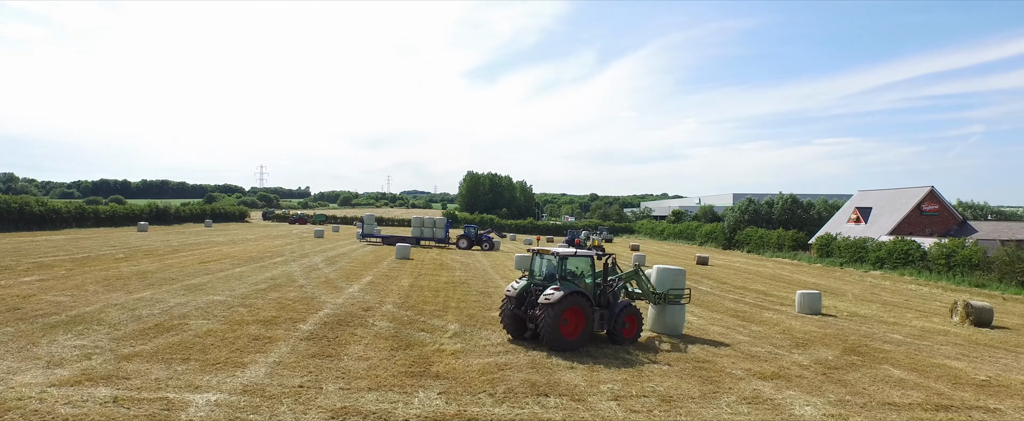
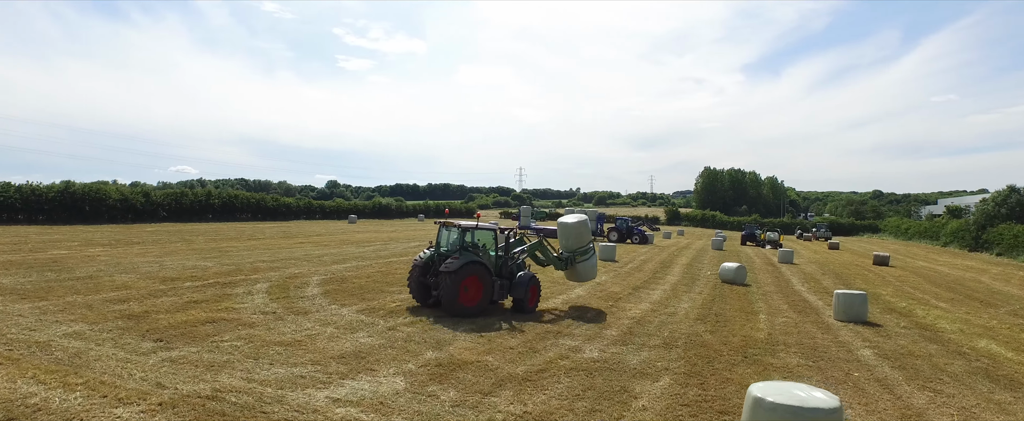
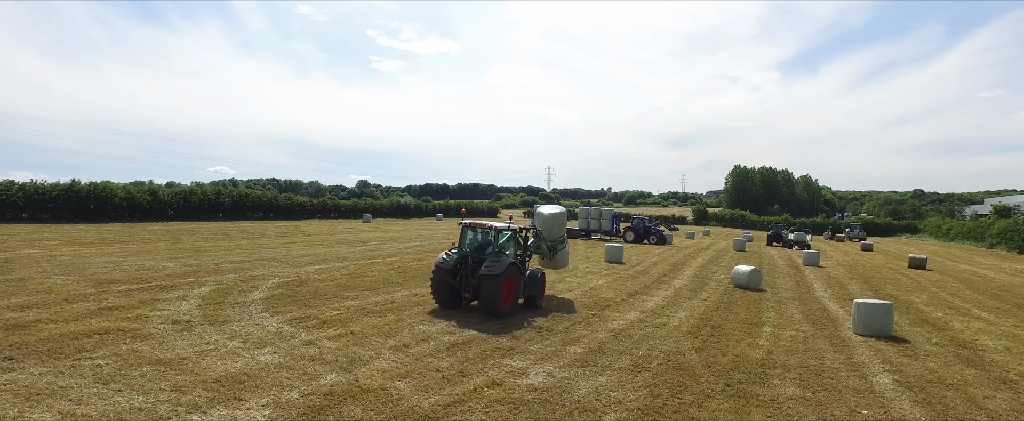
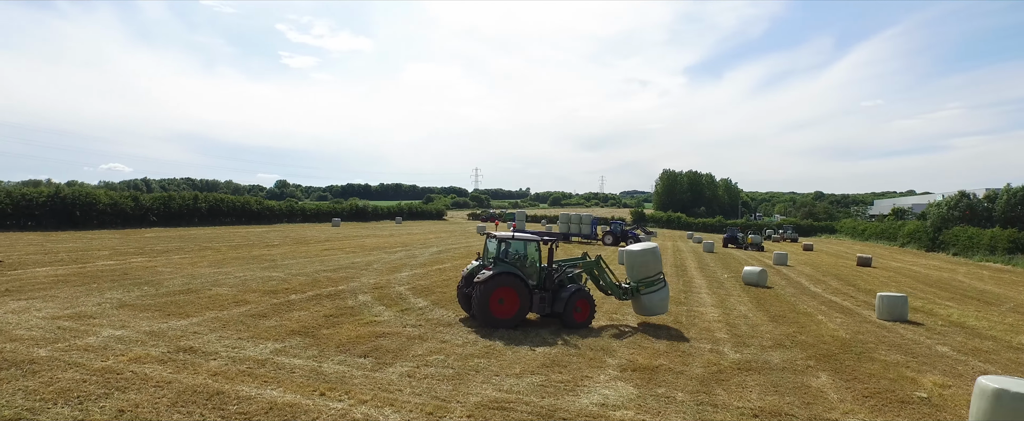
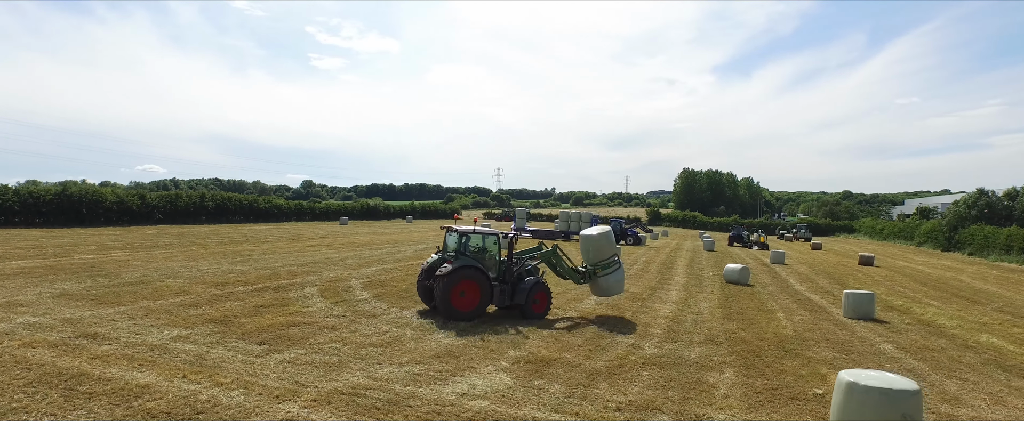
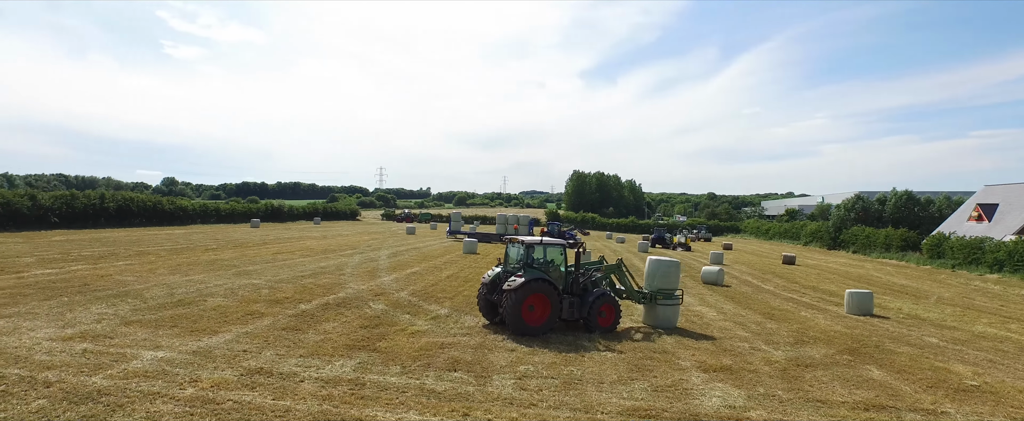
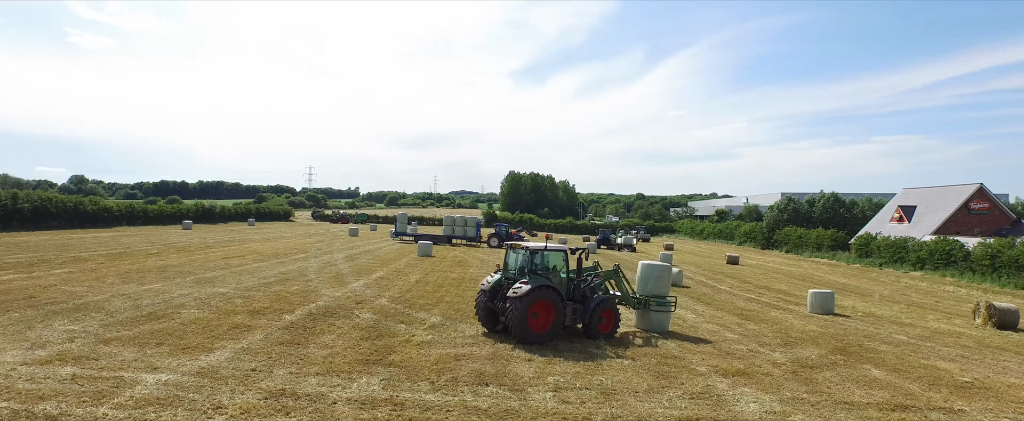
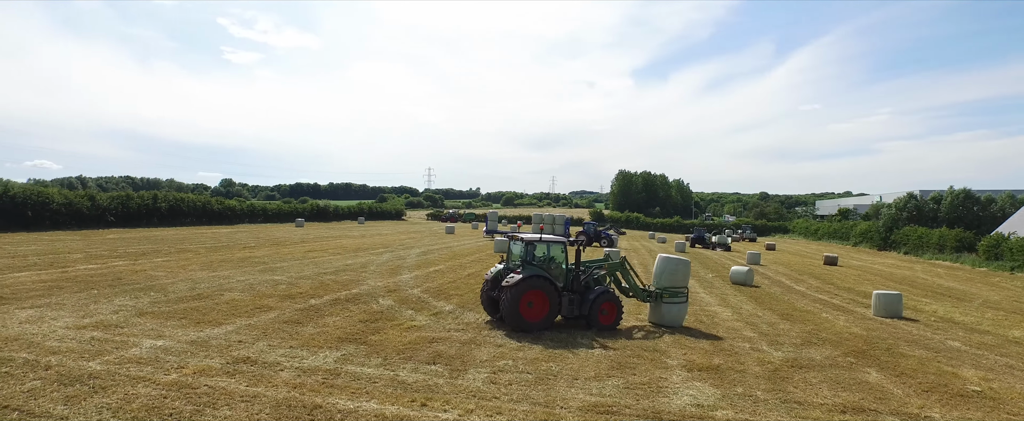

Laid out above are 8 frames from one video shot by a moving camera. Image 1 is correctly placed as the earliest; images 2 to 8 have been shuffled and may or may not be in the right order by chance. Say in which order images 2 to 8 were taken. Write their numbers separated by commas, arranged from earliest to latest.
7, 6, 8, 4, 5, 2, 3
